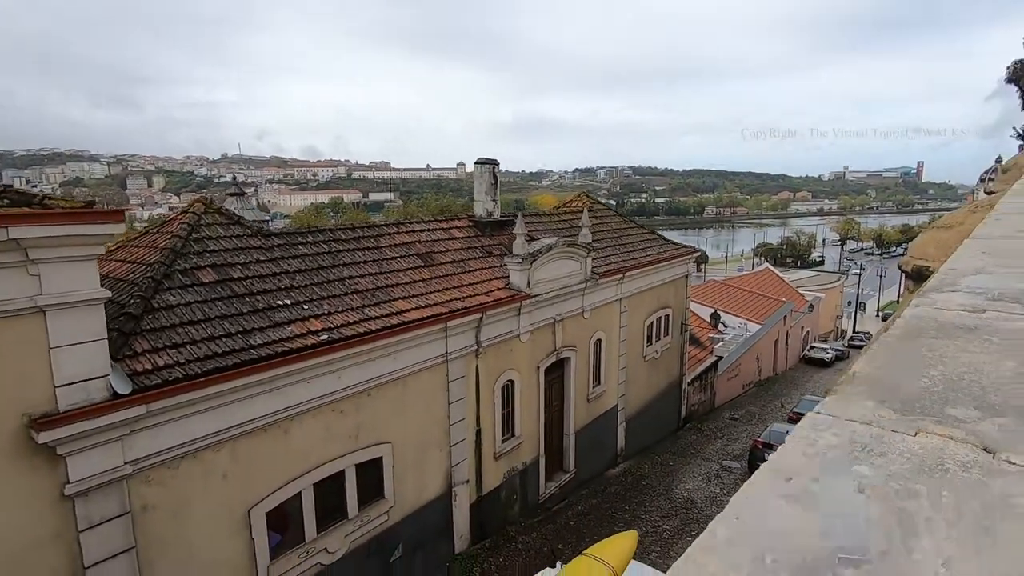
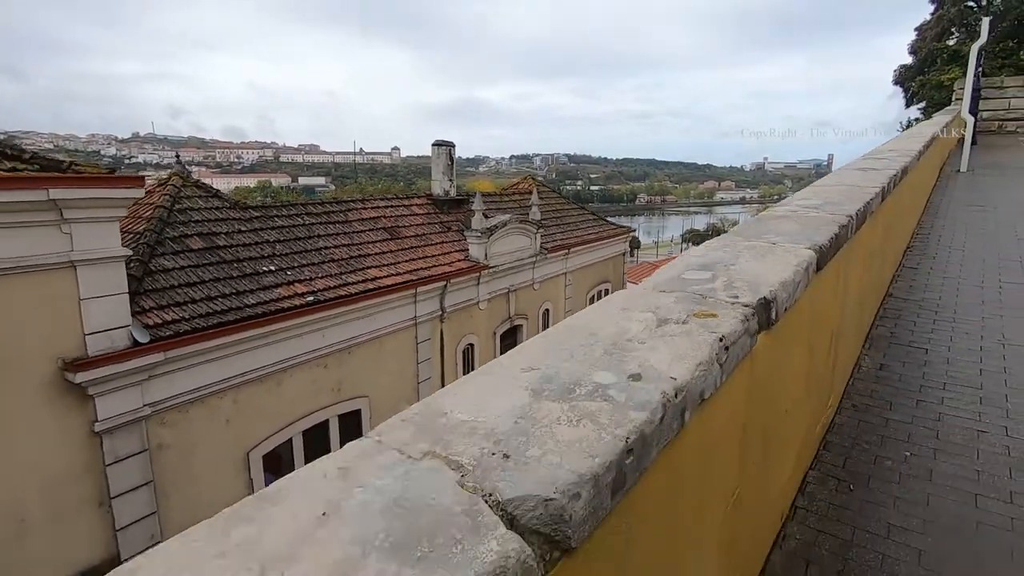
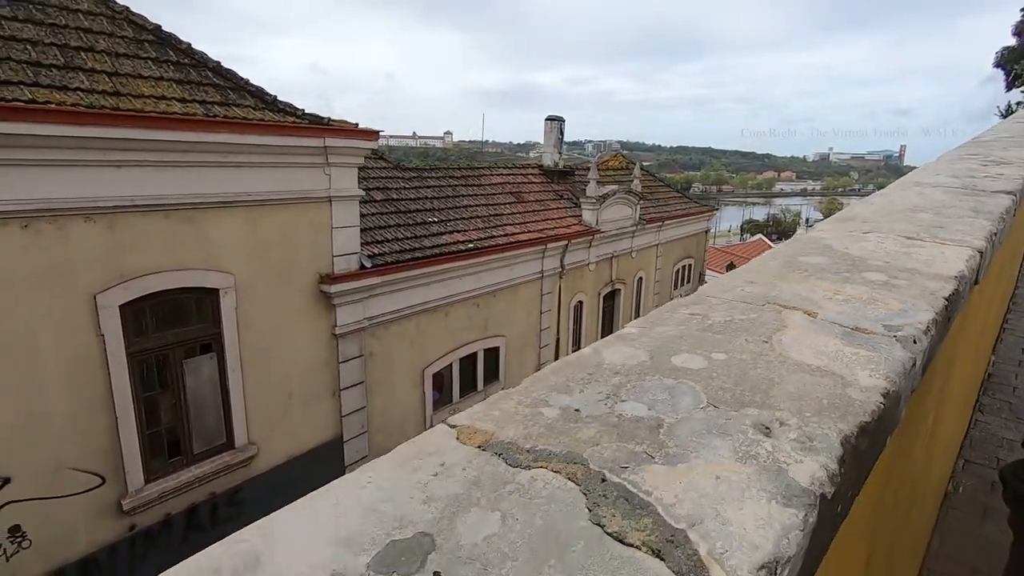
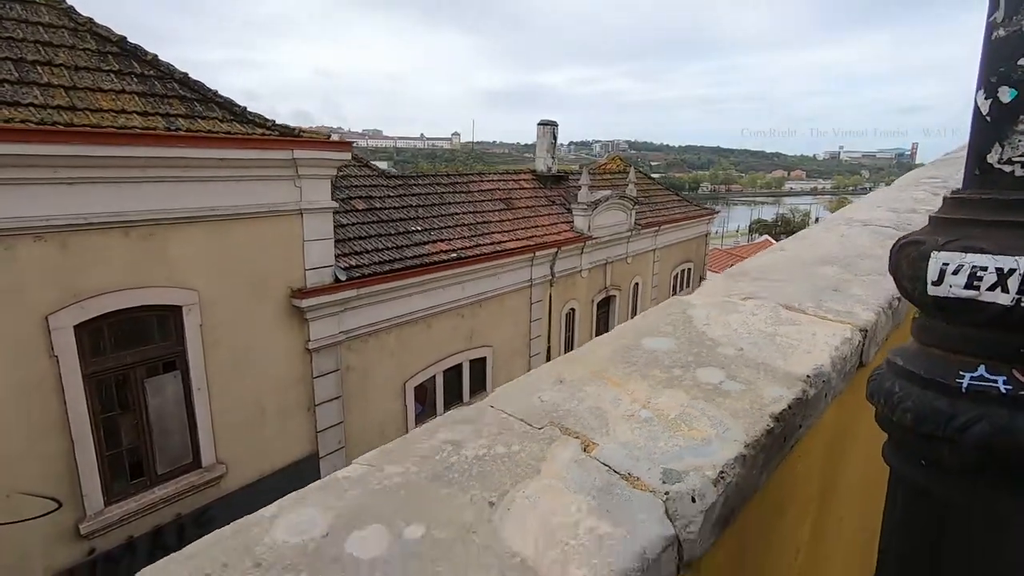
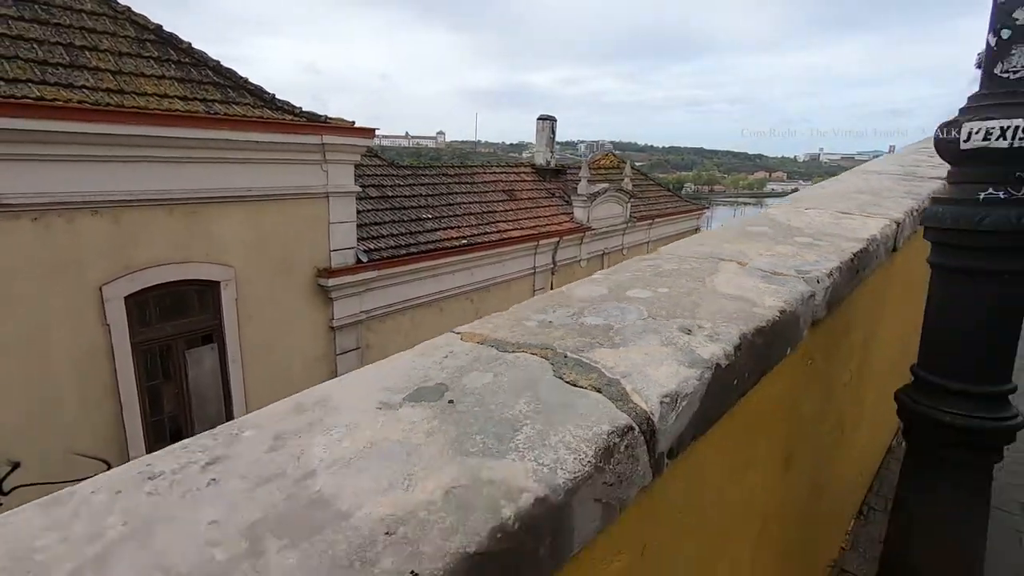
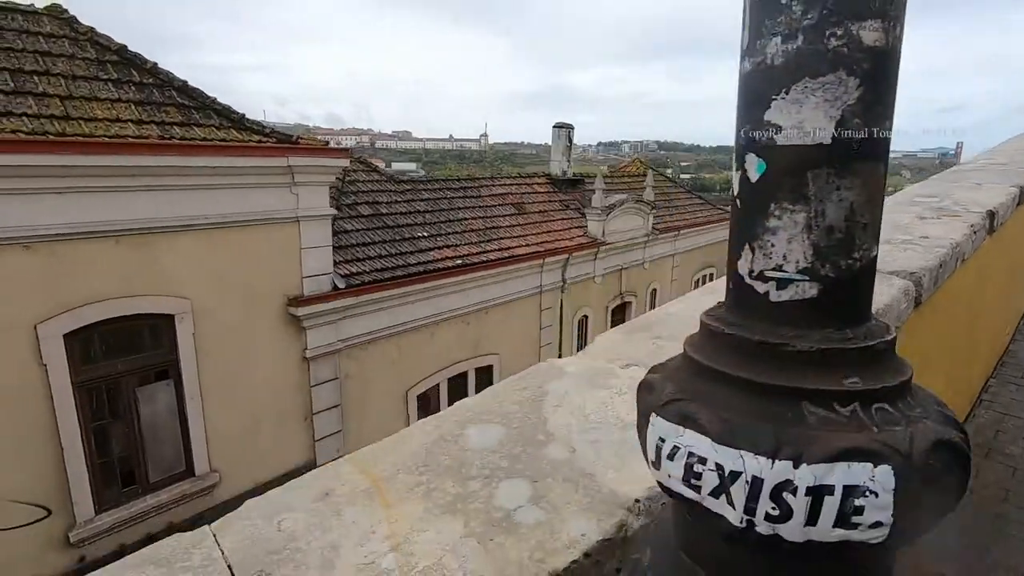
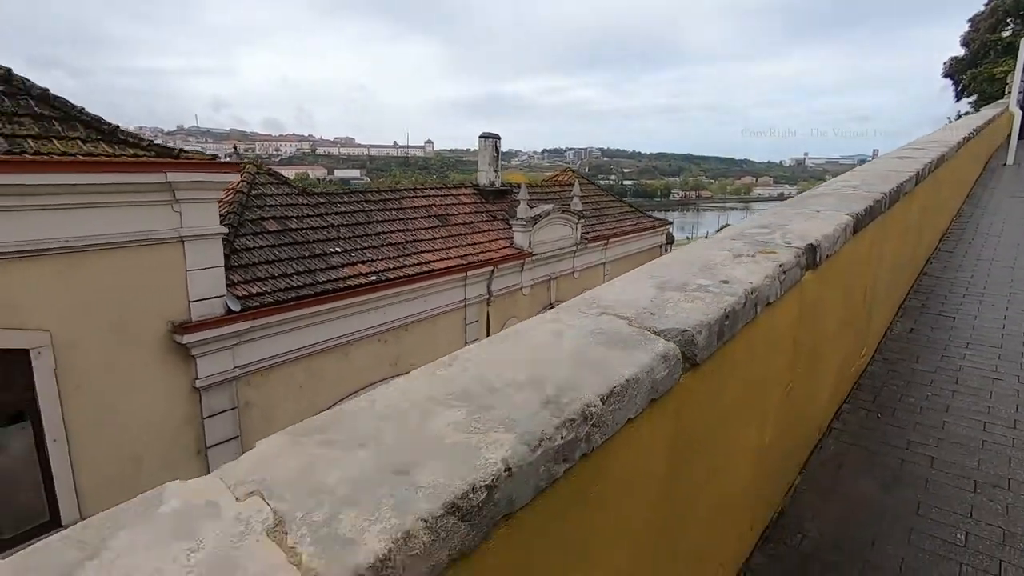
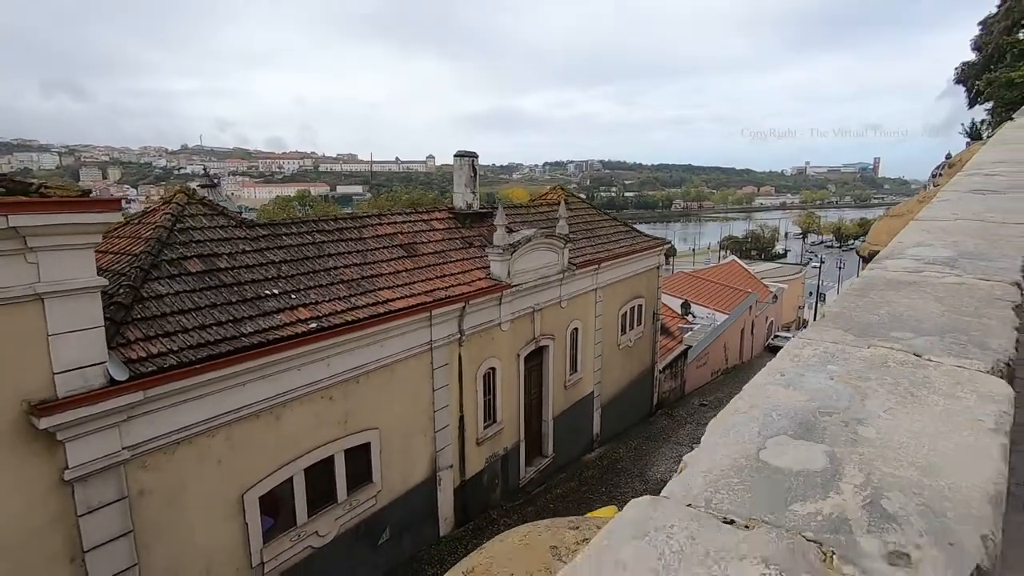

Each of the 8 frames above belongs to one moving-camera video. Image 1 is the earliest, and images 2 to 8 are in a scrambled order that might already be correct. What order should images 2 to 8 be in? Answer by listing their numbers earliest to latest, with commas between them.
8, 2, 7, 6, 4, 3, 5
